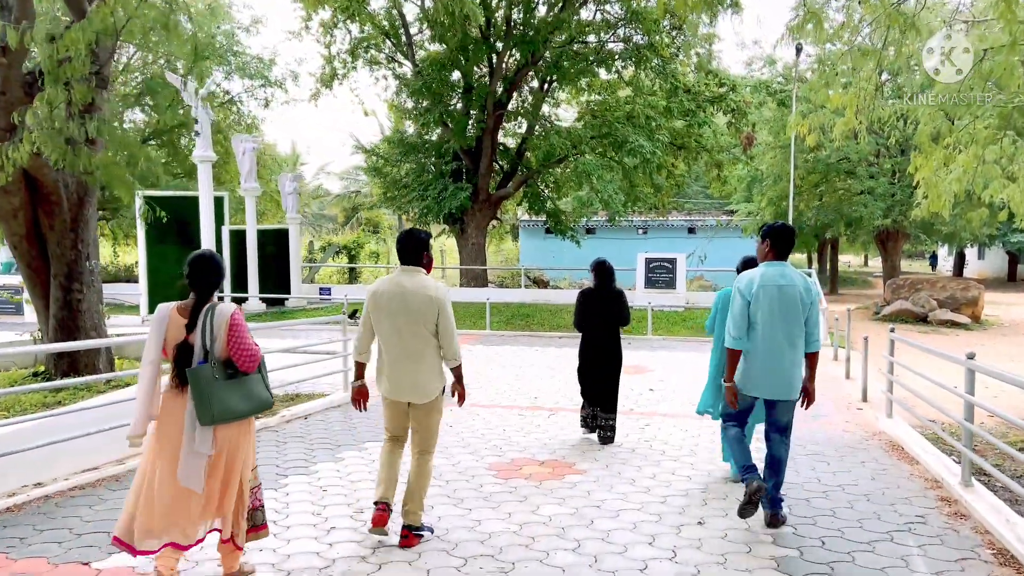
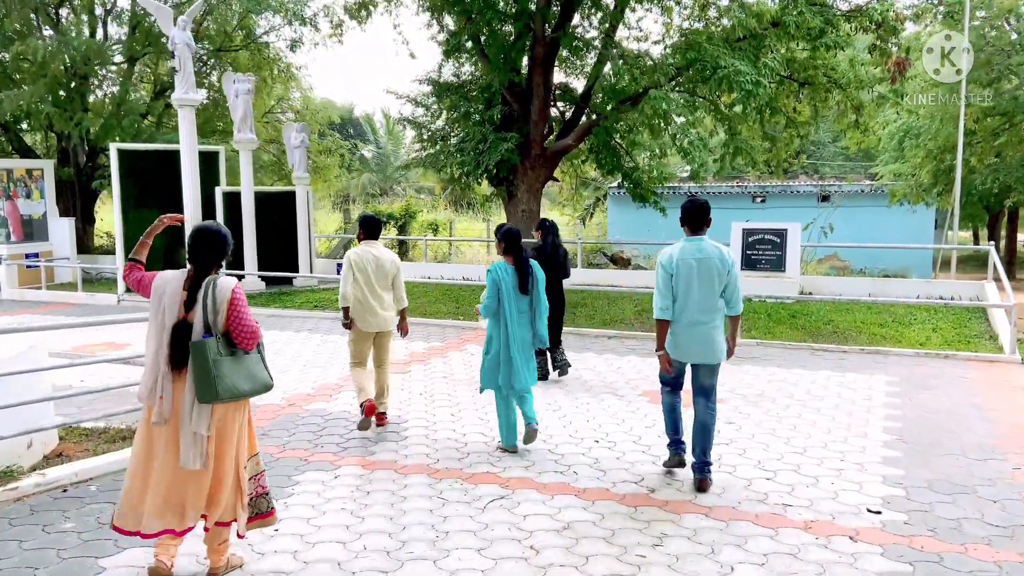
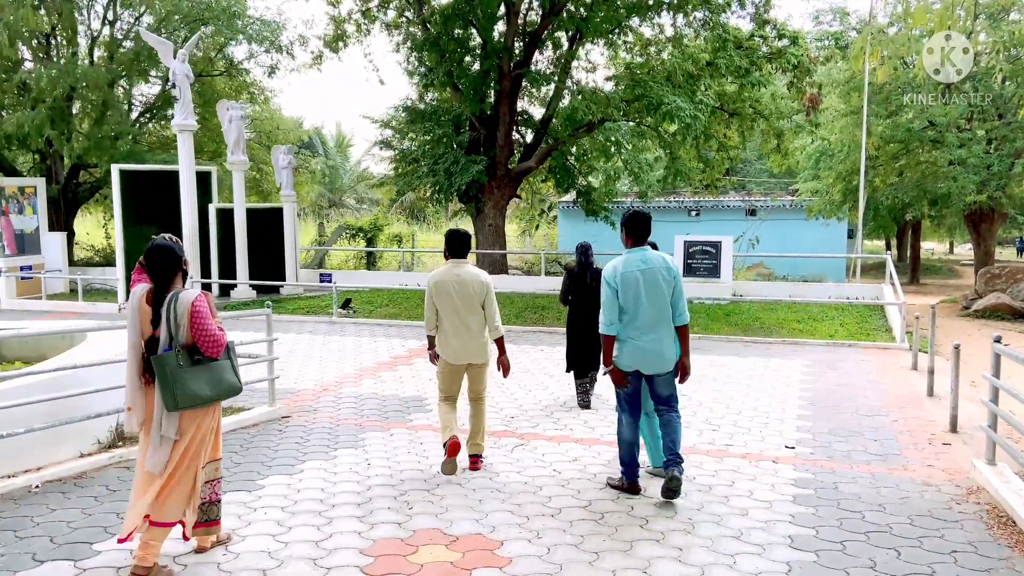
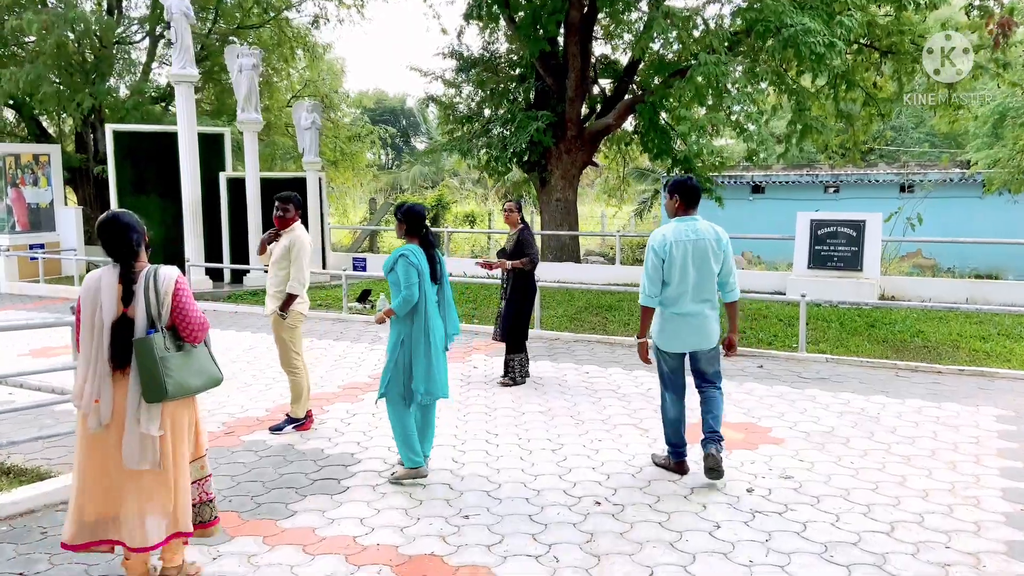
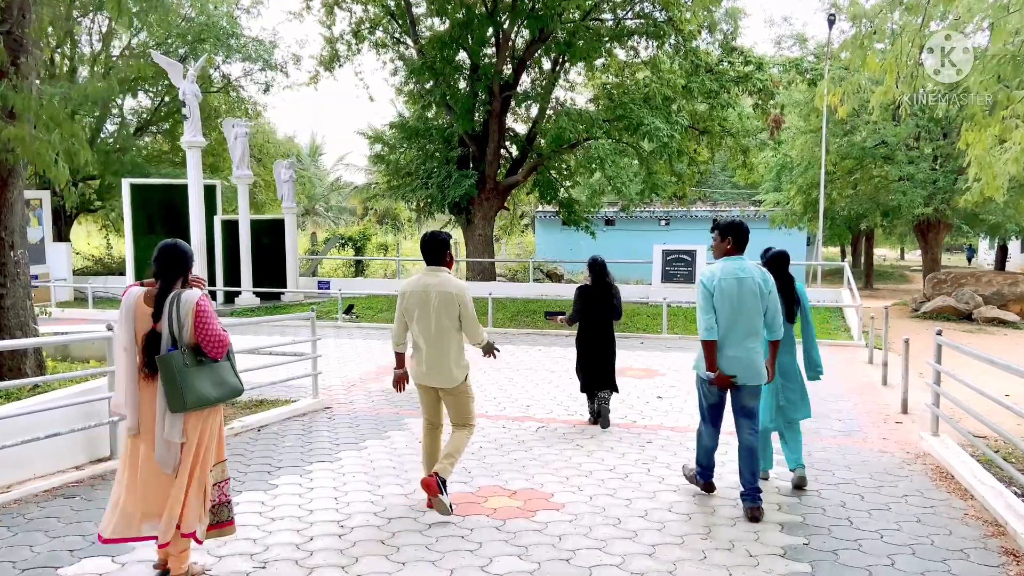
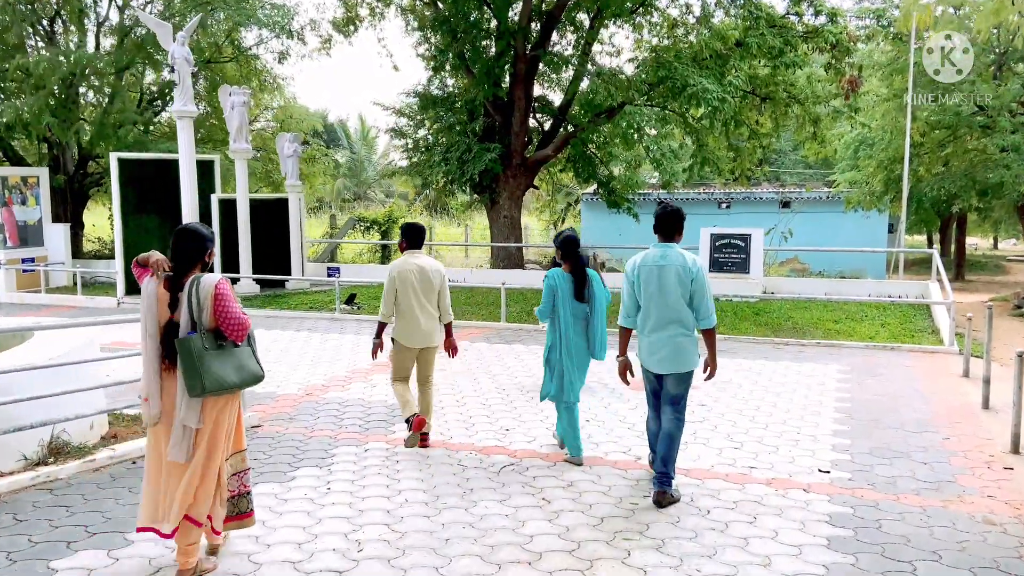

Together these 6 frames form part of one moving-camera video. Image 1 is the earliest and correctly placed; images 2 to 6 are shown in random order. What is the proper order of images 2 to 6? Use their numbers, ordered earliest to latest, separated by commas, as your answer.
5, 3, 6, 2, 4
